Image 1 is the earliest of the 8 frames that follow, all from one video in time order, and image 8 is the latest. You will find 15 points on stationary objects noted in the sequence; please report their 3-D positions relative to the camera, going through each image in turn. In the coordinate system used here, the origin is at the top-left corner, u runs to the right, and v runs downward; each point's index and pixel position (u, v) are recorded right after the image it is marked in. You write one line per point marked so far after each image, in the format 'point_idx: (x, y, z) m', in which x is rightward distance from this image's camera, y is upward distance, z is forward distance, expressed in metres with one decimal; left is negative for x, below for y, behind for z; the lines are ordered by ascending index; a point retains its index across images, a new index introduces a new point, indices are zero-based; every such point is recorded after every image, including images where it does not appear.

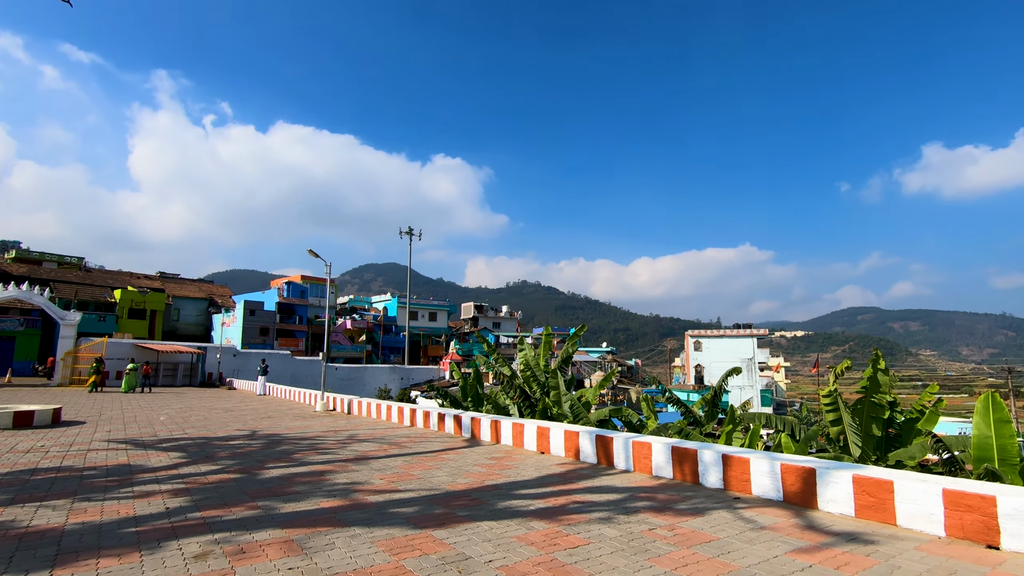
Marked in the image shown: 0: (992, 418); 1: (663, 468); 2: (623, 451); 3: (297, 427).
0: (+5.5, -1.5, +6.1) m
1: (+1.4, -1.7, +5.0) m
2: (+1.1, -1.6, +5.4) m
3: (-3.6, -2.4, +9.1) m
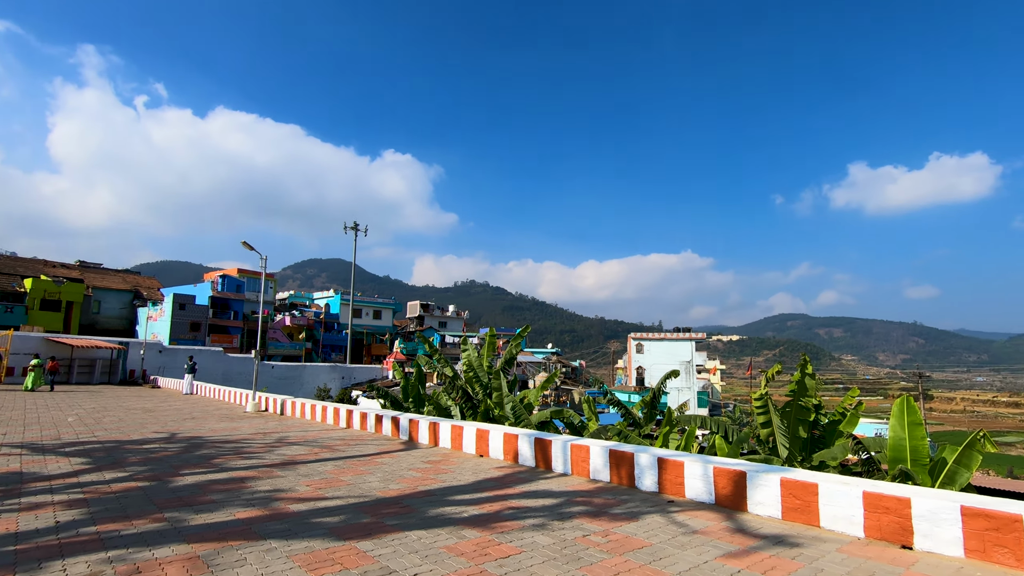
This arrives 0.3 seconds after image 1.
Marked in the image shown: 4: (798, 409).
0: (+4.8, -1.6, +6.5) m
1: (+0.8, -1.7, +5.0) m
2: (+0.5, -1.7, +5.4) m
3: (-4.6, -2.3, +8.6) m
4: (+4.0, -1.7, +7.5) m
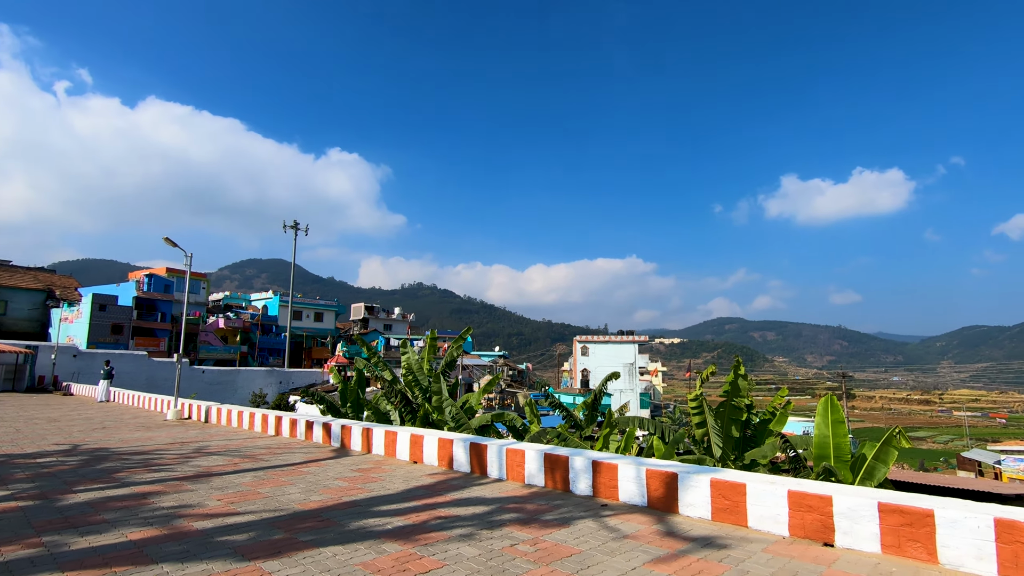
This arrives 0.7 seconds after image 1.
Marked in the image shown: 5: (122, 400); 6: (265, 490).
0: (+4.0, -1.6, +6.7) m
1: (+0.2, -1.7, +4.9) m
2: (-0.1, -1.7, +5.2) m
3: (-5.5, -2.2, +7.9) m
4: (+3.1, -1.7, +7.7) m
5: (-10.9, -3.1, +15.0) m
6: (-2.1, -1.7, +4.5) m
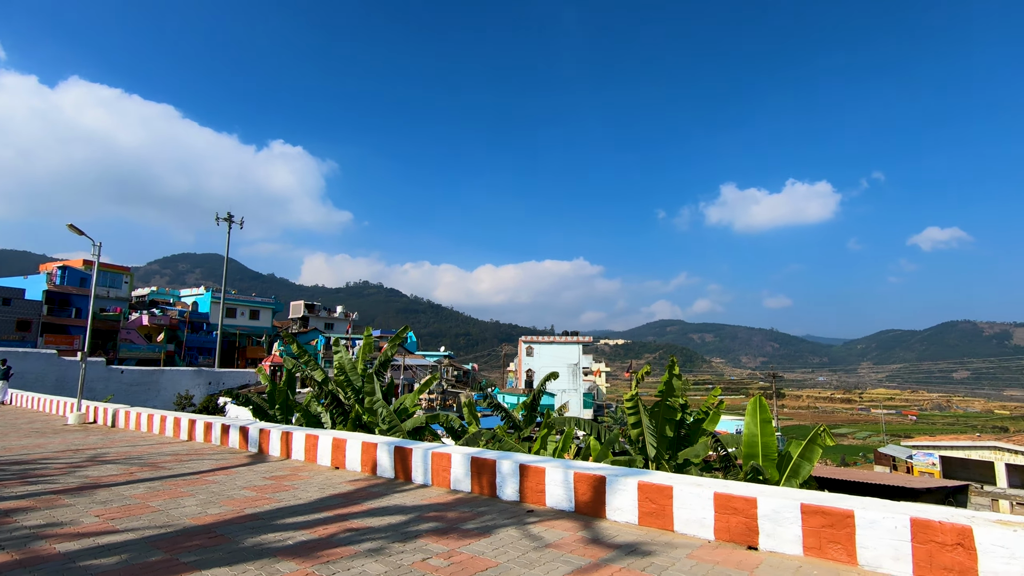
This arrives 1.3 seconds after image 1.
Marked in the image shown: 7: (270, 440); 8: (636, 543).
0: (+3.2, -1.7, +6.8) m
1: (-0.4, -1.7, +4.6) m
2: (-0.8, -1.6, +4.9) m
3: (-6.5, -2.1, +7.1) m
4: (+2.2, -1.7, +7.7) m
5: (-12.5, -2.9, +13.7) m
6: (-2.7, -1.6, +4.1) m
7: (-2.9, -1.8, +6.5) m
8: (+0.8, -1.6, +3.3) m
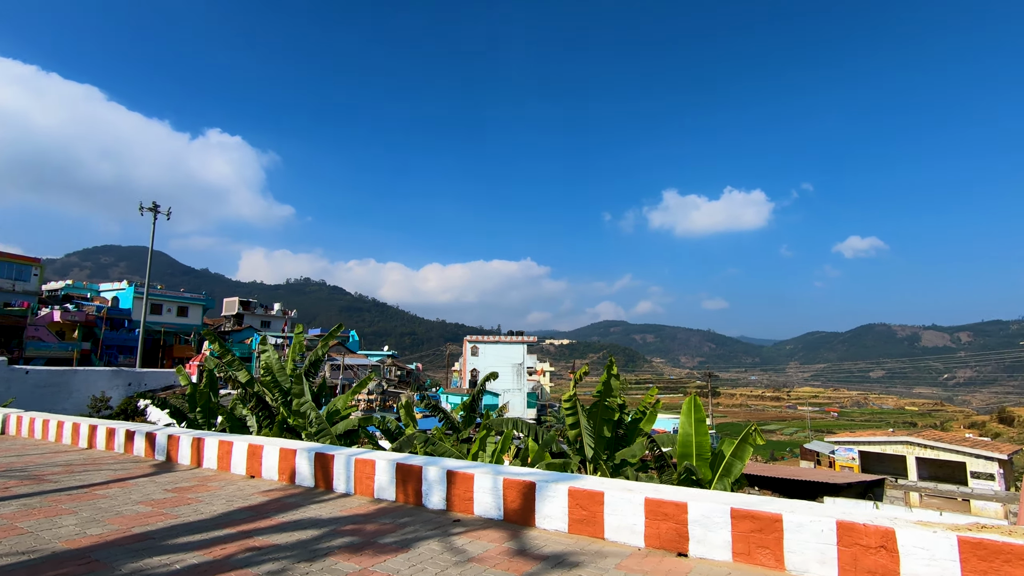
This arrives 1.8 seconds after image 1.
0: (+2.3, -1.7, +6.9) m
1: (-1.0, -1.6, +4.3) m
2: (-1.4, -1.6, +4.6) m
3: (-7.3, -2.0, +6.2) m
4: (+1.3, -1.7, +7.6) m
5: (-14.0, -2.7, +12.1) m
6: (-3.2, -1.6, +3.6) m
7: (-3.7, -1.8, +5.9) m
8: (+0.3, -1.6, +3.1) m
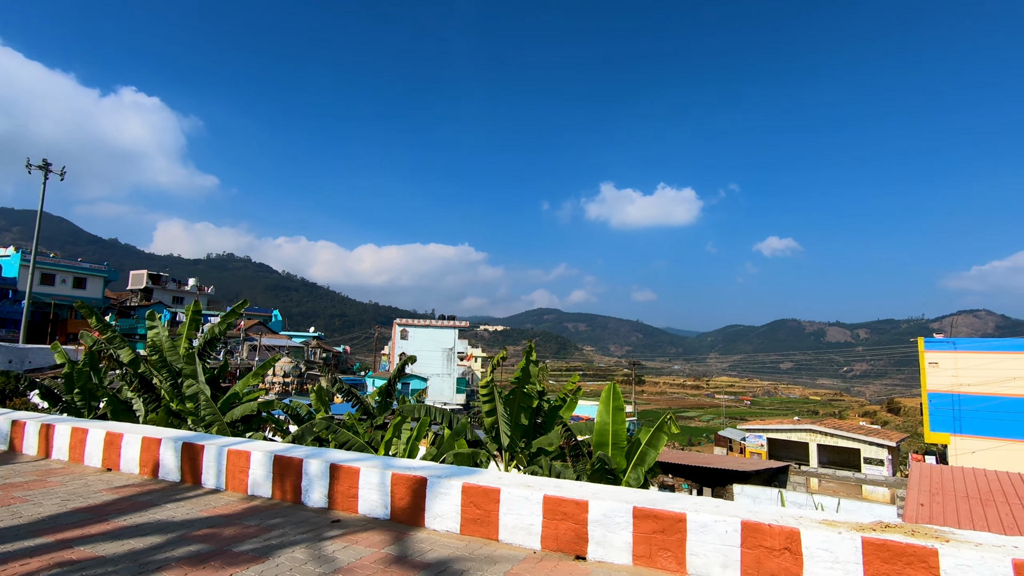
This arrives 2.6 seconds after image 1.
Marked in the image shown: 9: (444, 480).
0: (+1.2, -1.5, +6.7) m
1: (-1.8, -1.4, +3.8) m
2: (-2.2, -1.3, +4.0) m
3: (-8.2, -1.5, +4.9) m
4: (+0.1, -1.5, +7.4) m
5: (-15.6, -1.8, +10.0) m
6: (-3.9, -1.3, +2.8) m
7: (-4.6, -1.4, +5.1) m
8: (-0.3, -1.4, +2.8) m
9: (-0.4, -1.1, +3.2) m
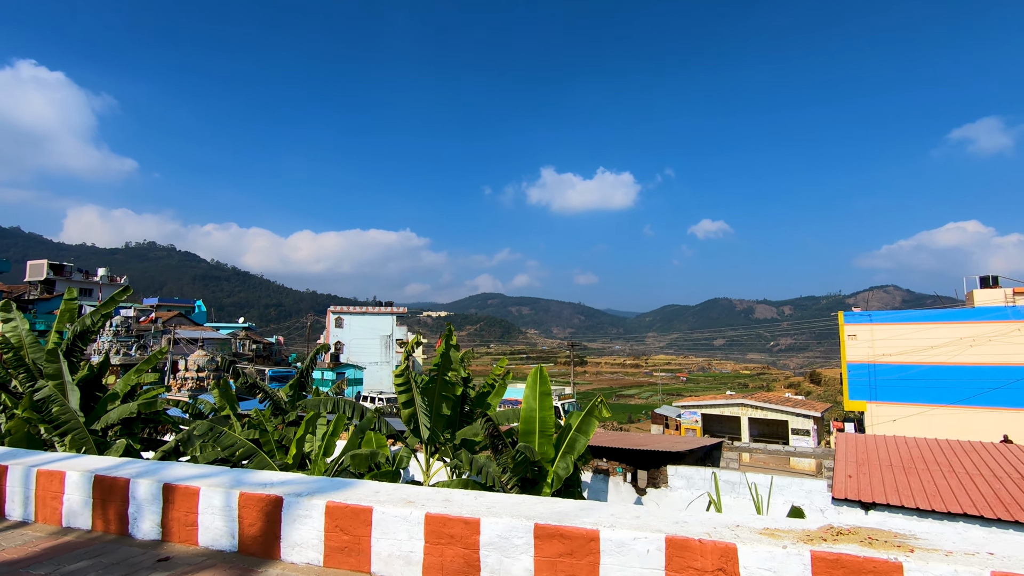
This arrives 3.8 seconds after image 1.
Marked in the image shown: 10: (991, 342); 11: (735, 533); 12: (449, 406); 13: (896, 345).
0: (+0.3, -1.2, +6.2) m
1: (-2.4, -1.2, +3.0) m
2: (-2.9, -1.2, +3.1) m
3: (-8.9, -1.4, +3.4) m
4: (-0.9, -1.2, +6.7) m
5: (-16.8, -1.8, +7.7) m
6: (-4.4, -1.2, +1.7) m
7: (-5.3, -1.3, +3.9) m
8: (-0.8, -1.3, +2.1) m
9: (-1.0, -1.0, +2.5) m
10: (+14.8, -1.6, +16.4) m
11: (+0.8, -0.9, +2.0) m
12: (-0.8, -1.5, +6.8) m
13: (+12.7, -1.9, +17.8) m
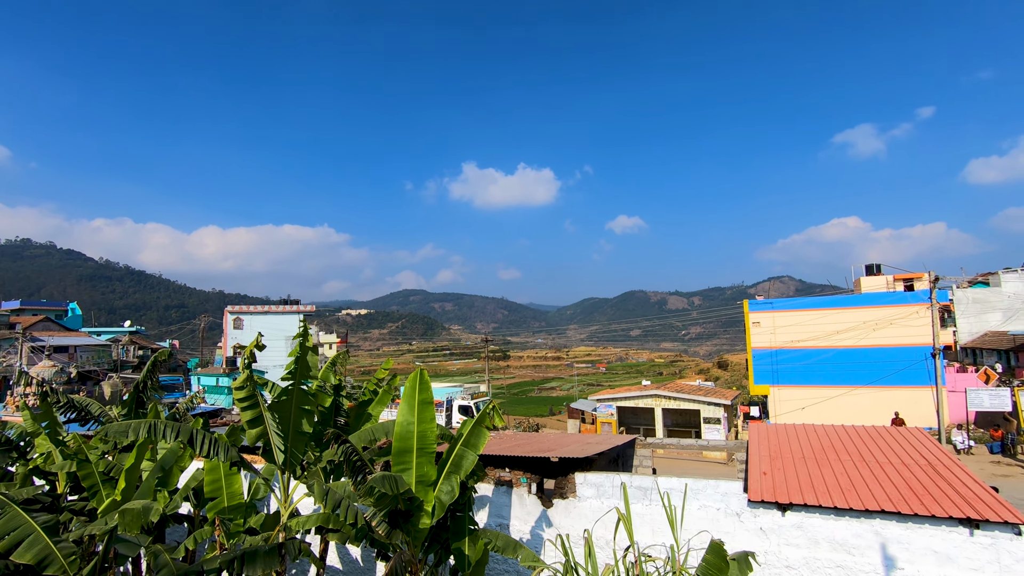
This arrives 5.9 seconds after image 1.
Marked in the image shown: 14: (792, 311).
0: (-0.9, -1.1, +5.1) m
1: (-3.1, -1.2, +1.5) m
2: (-3.6, -1.1, +1.6) m
3: (-9.6, -1.5, +1.0) m
4: (-2.2, -1.1, +5.4) m
5: (-18.0, -1.9, +4.2) m
6: (-4.9, -1.2, 0.0) m
7: (-6.2, -1.2, +2.0) m
8: (-1.5, -1.2, +0.9) m
9: (-1.6, -0.9, +1.3) m
10: (+12.0, -1.2, +17.2) m
11: (+0.2, -0.8, +1.0) m
12: (-2.1, -1.4, +5.5) m
13: (+9.7, -1.5, +18.4) m
14: (+9.7, -0.8, +18.6) m
